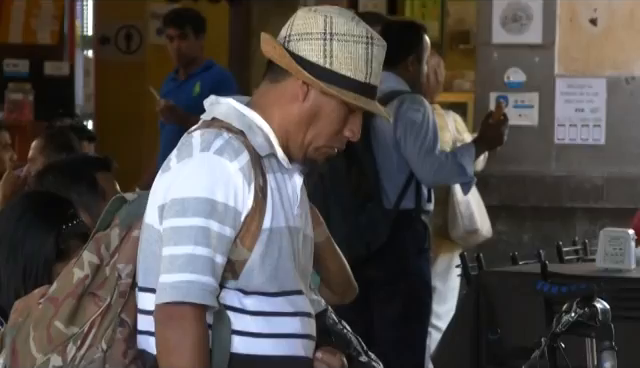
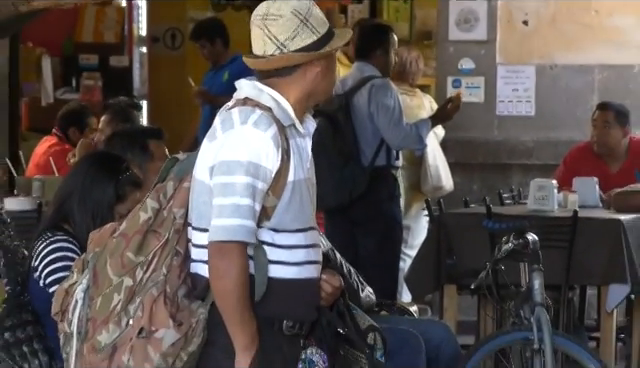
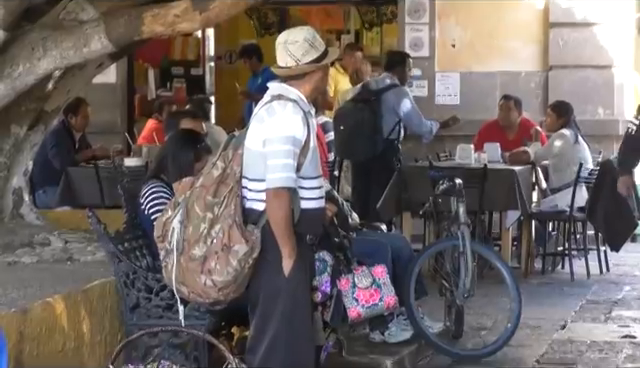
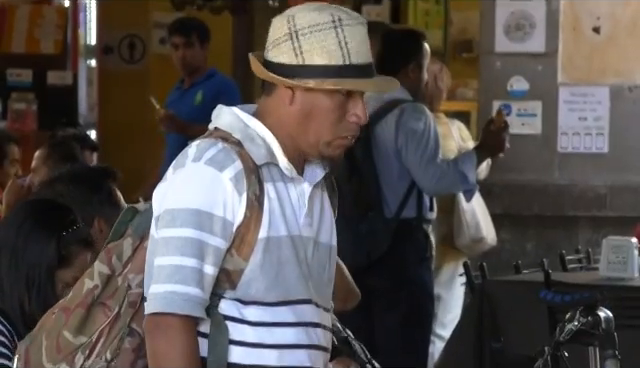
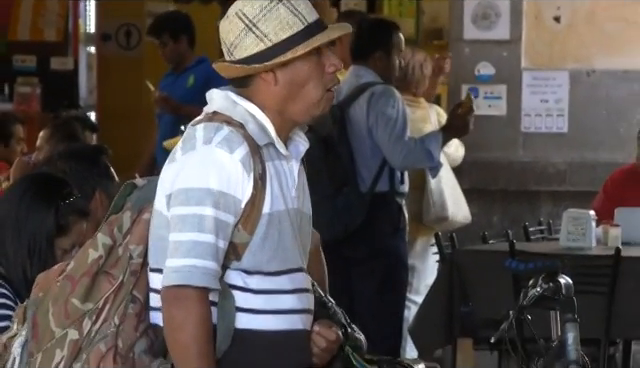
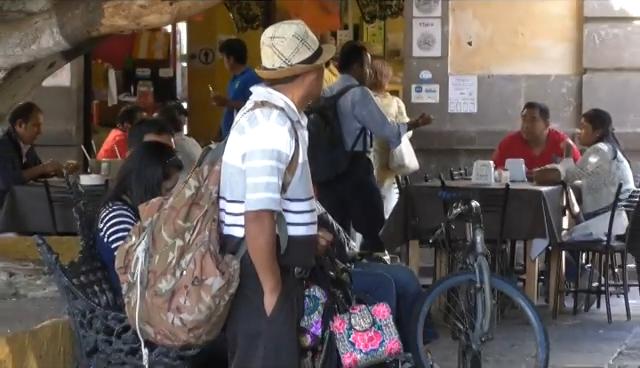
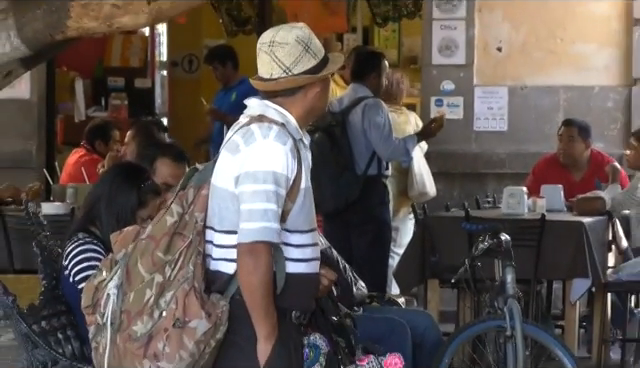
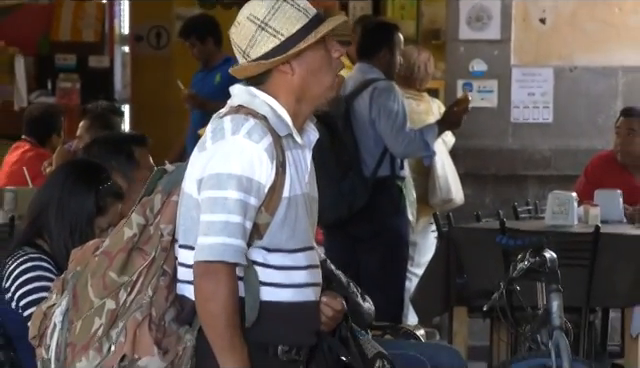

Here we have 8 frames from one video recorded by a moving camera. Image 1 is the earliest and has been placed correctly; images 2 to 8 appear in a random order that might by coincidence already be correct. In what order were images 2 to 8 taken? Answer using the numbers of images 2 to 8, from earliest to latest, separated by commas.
4, 5, 8, 2, 7, 6, 3
